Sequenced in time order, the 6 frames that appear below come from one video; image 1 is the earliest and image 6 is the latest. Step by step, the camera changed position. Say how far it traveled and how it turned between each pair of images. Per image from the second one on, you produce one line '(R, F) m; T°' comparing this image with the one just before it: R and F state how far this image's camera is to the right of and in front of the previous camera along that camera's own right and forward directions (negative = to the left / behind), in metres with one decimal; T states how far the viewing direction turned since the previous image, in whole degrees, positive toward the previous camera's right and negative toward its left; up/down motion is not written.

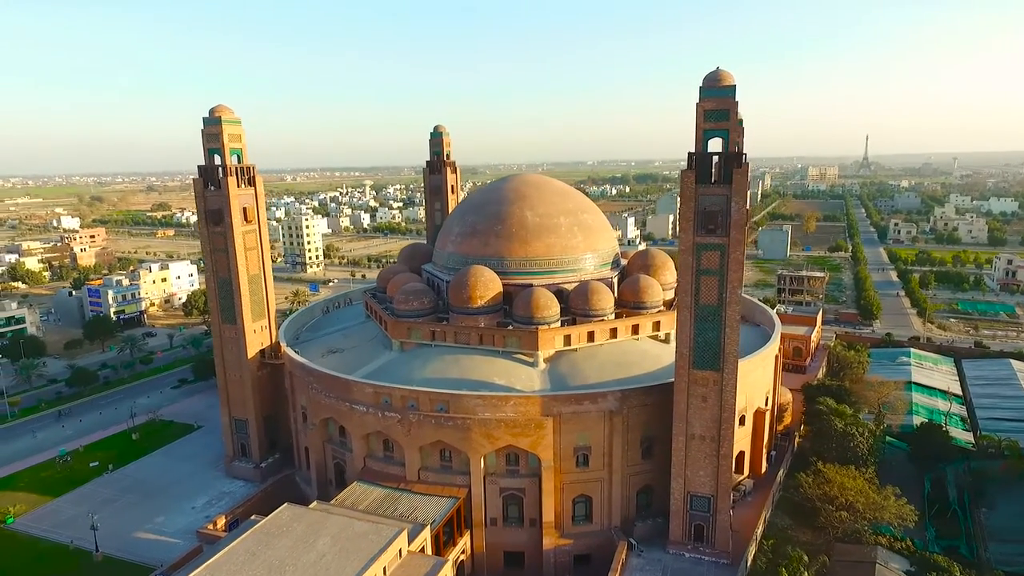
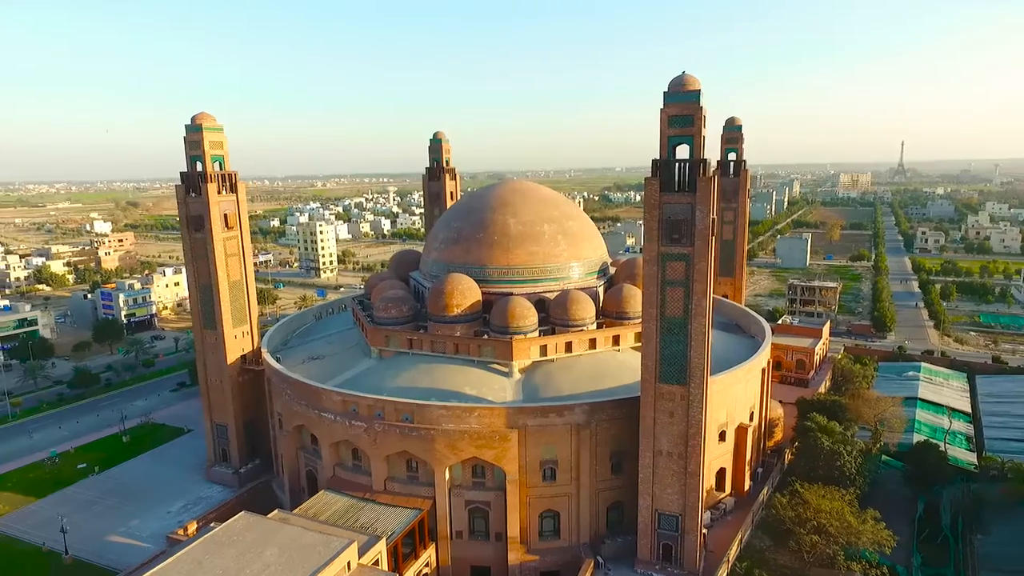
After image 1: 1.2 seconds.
(+1.8, +0.4) m; -3°
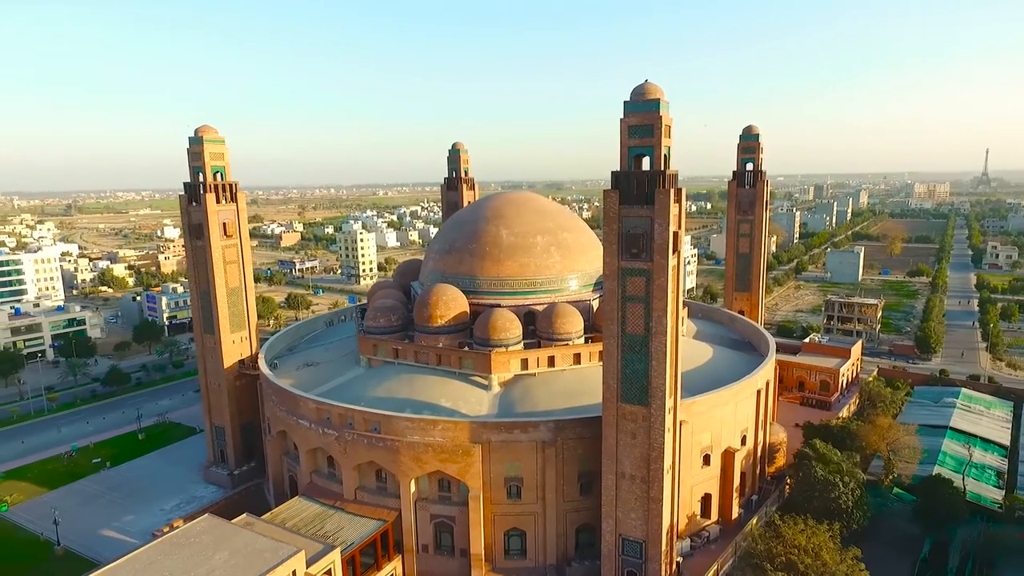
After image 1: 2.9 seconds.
(+2.6, +0.4) m; -6°
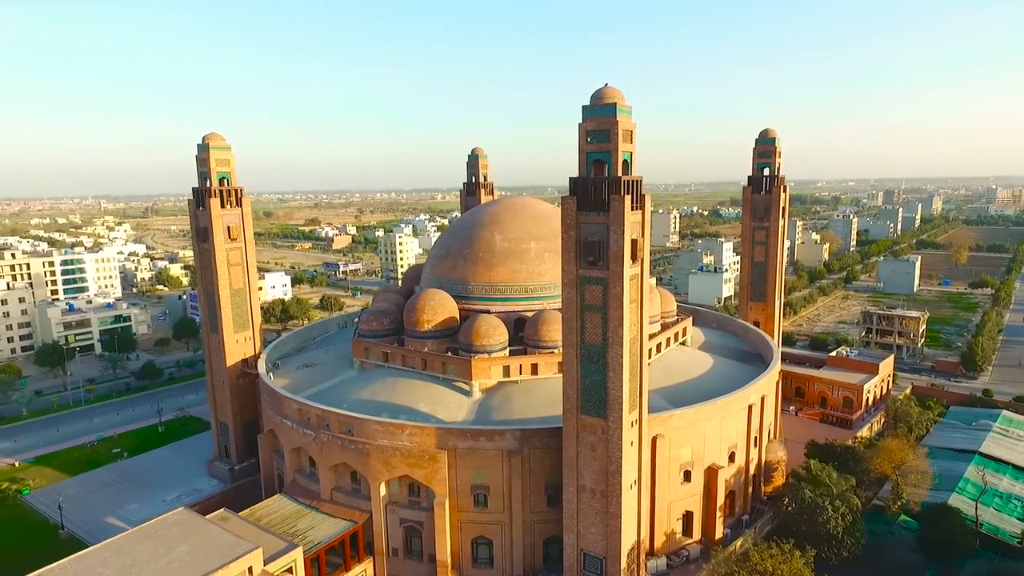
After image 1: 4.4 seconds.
(+2.5, +0.3) m; -6°
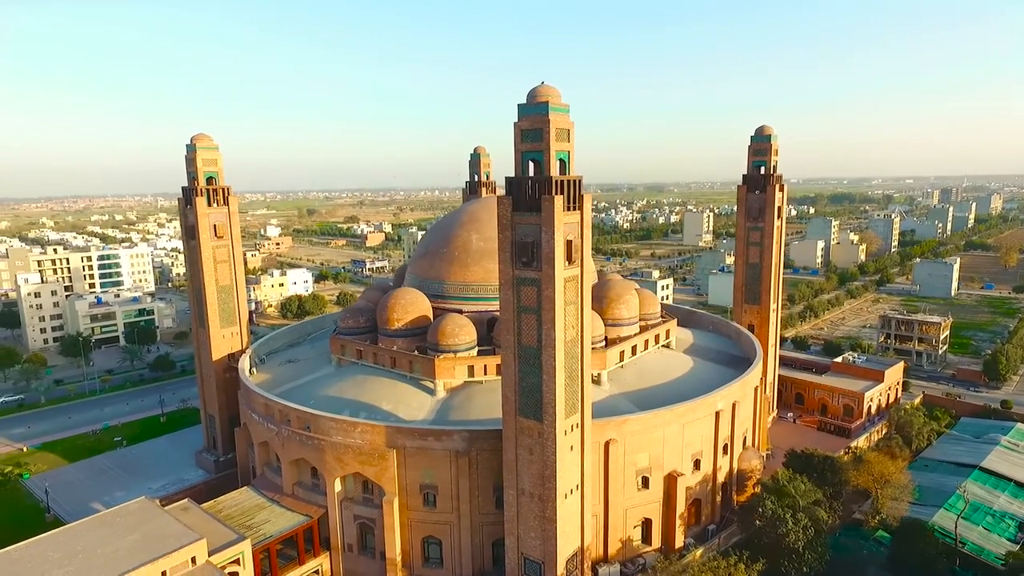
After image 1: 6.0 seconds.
(+2.6, +0.2) m; -4°
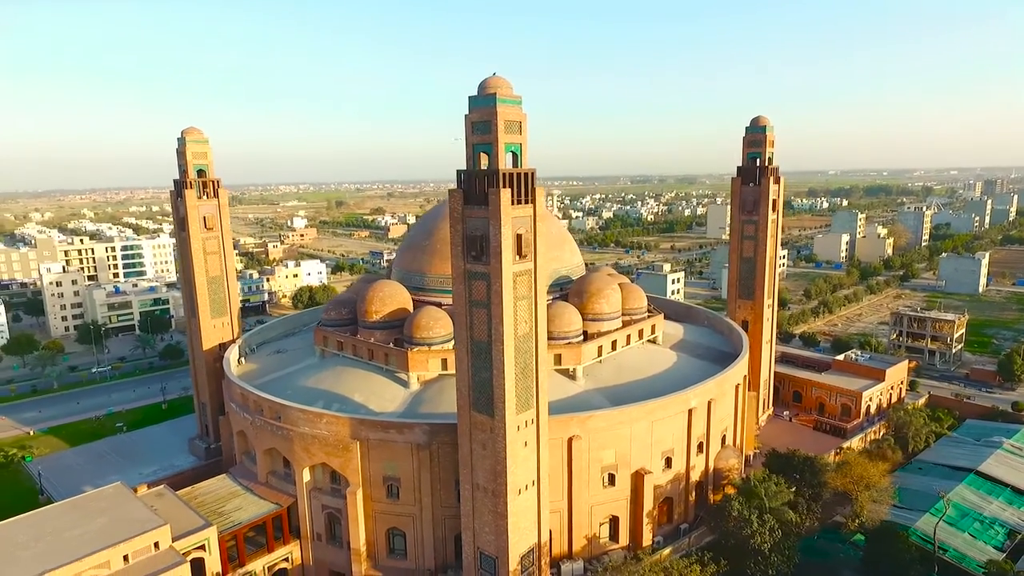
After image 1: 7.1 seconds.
(+1.9, +0.2) m; -3°
